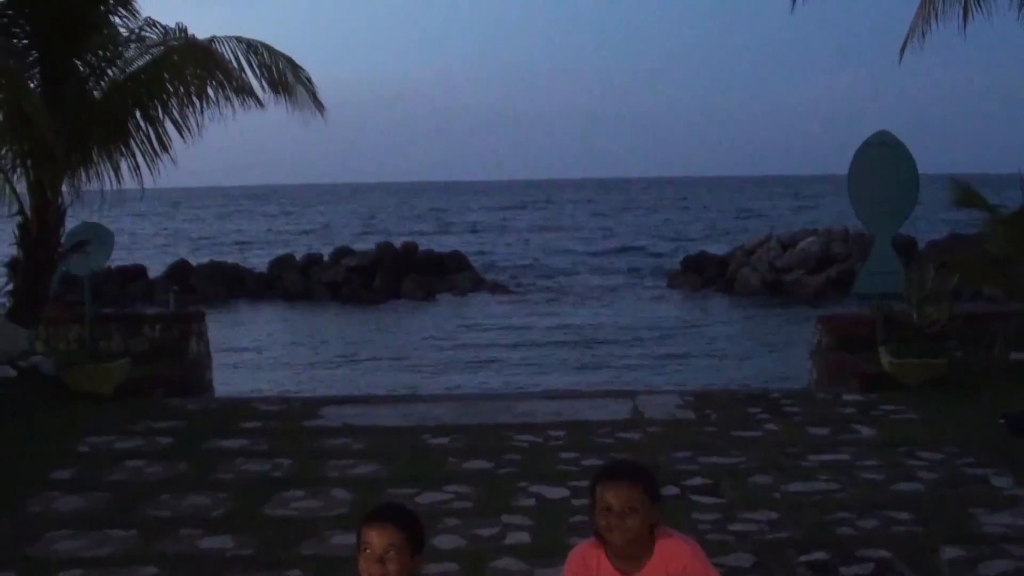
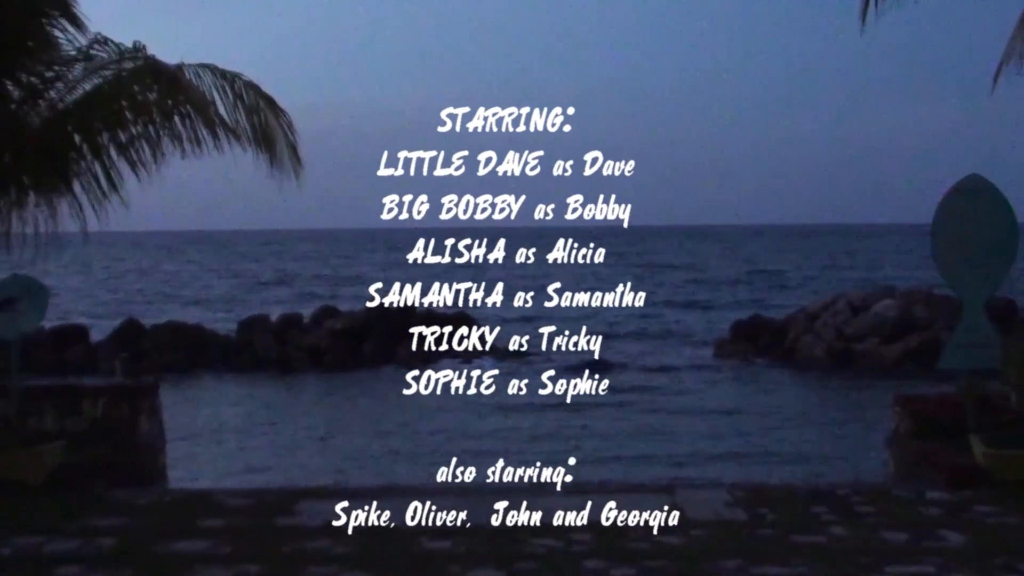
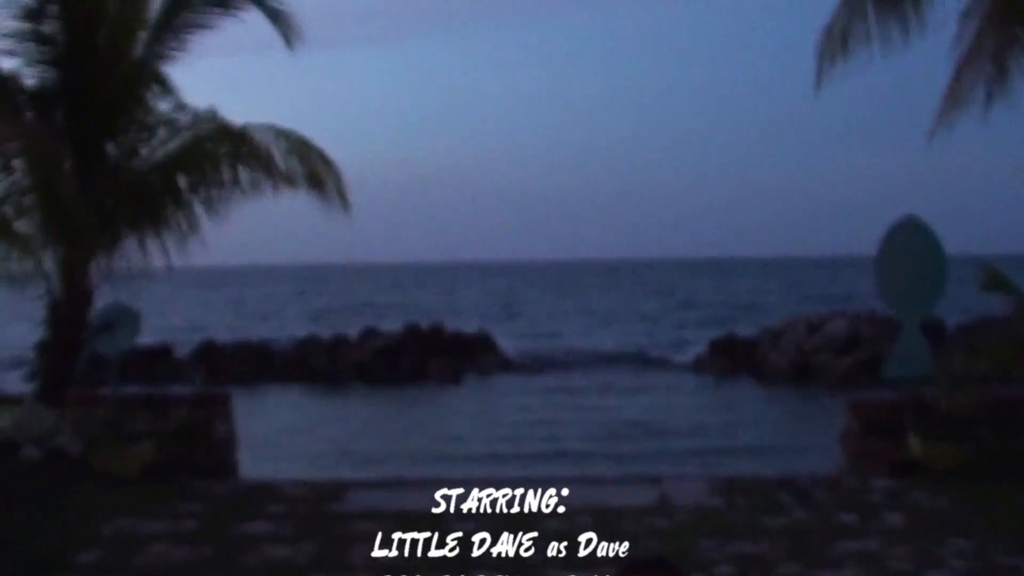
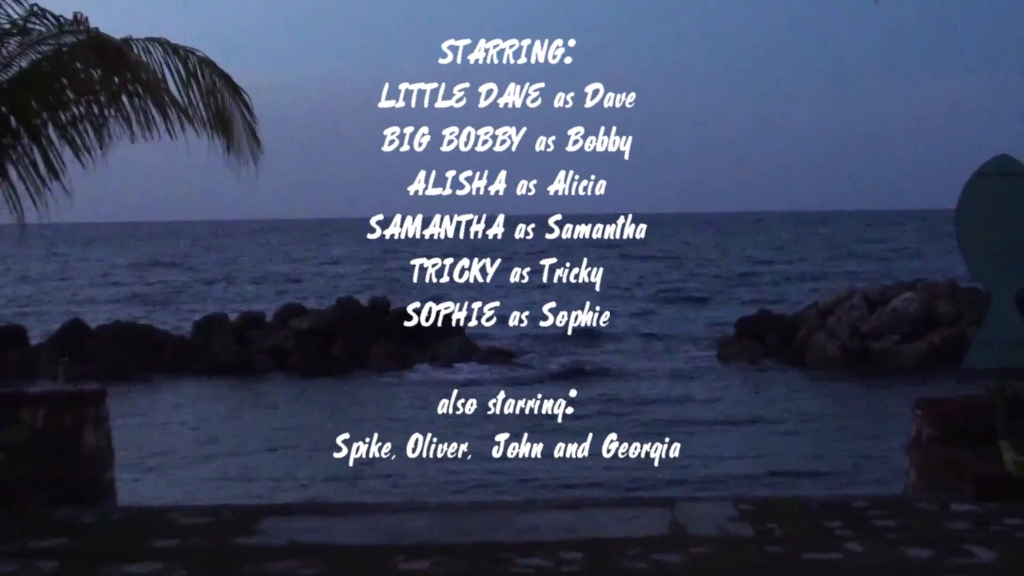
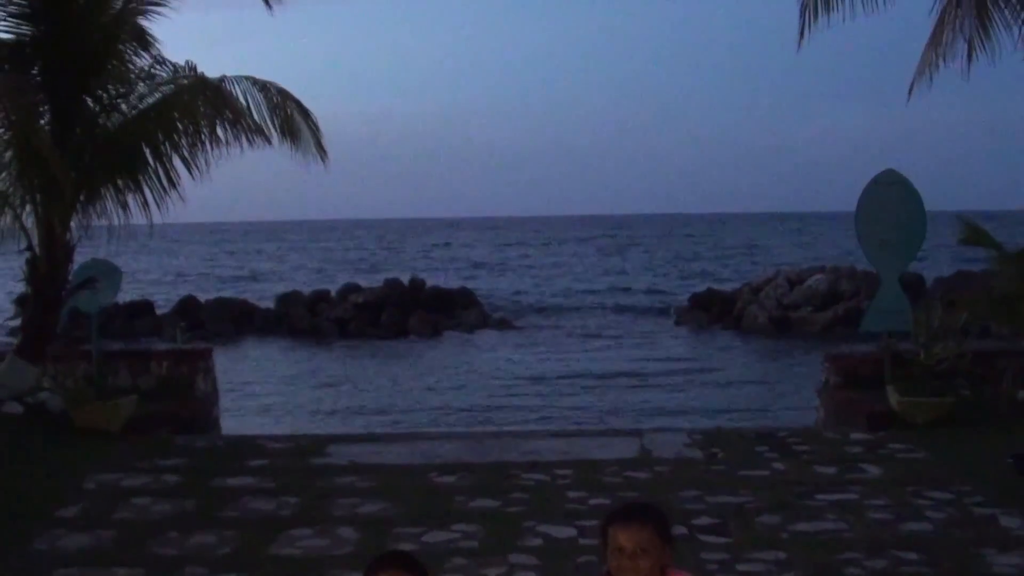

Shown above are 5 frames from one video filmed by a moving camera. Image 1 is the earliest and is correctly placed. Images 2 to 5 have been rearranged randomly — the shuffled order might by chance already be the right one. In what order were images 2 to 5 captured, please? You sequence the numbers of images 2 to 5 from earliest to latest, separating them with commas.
5, 3, 2, 4
